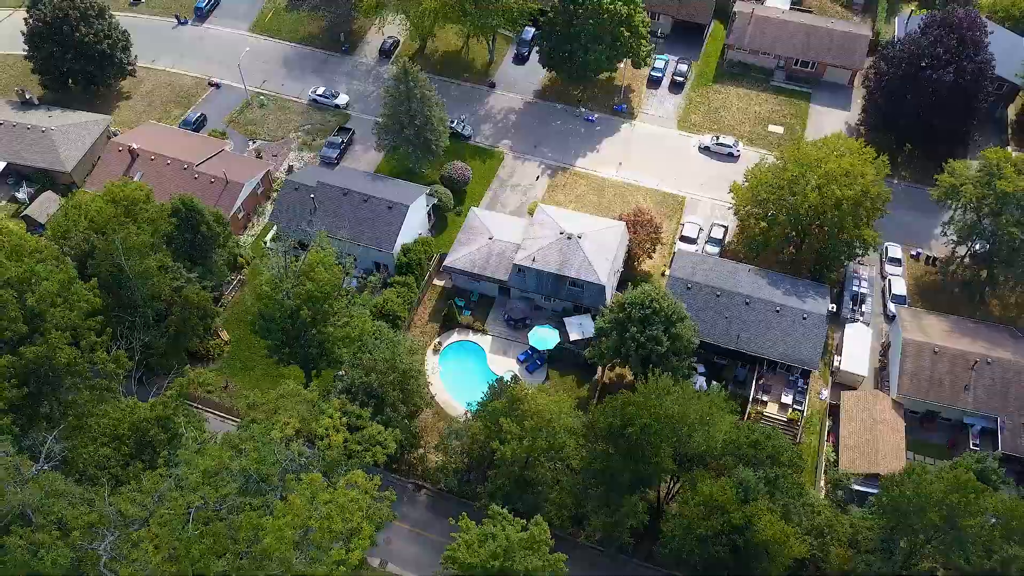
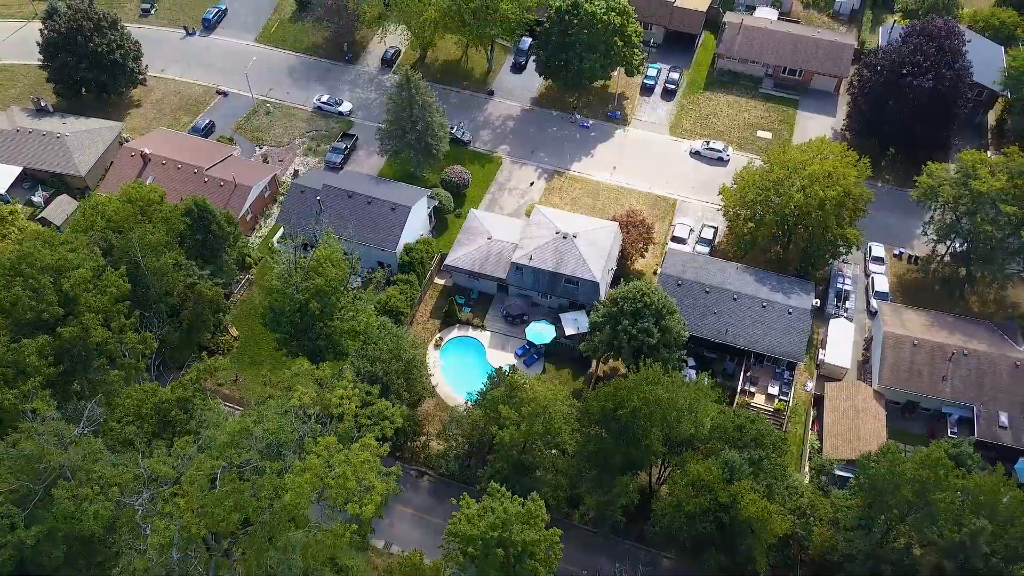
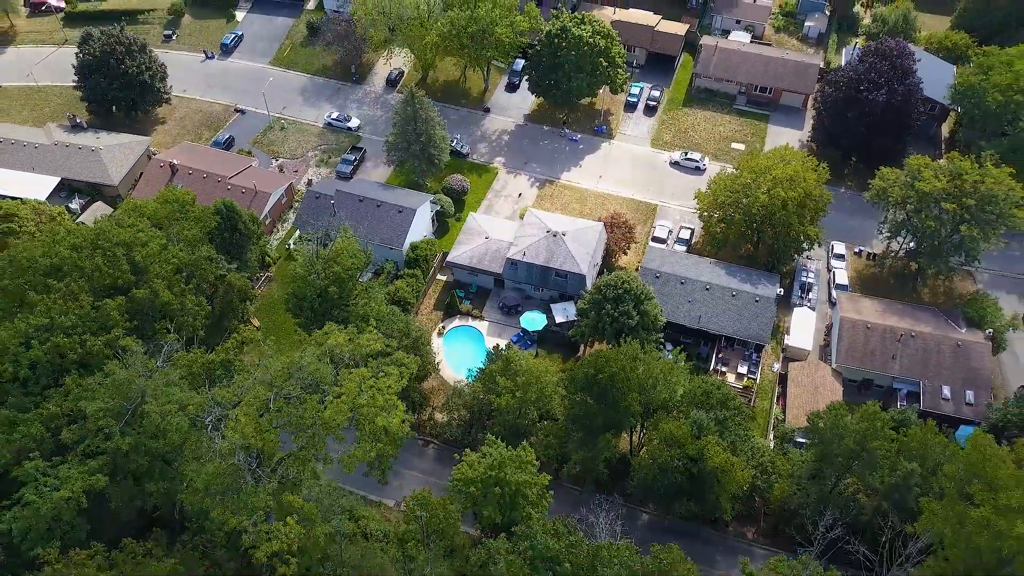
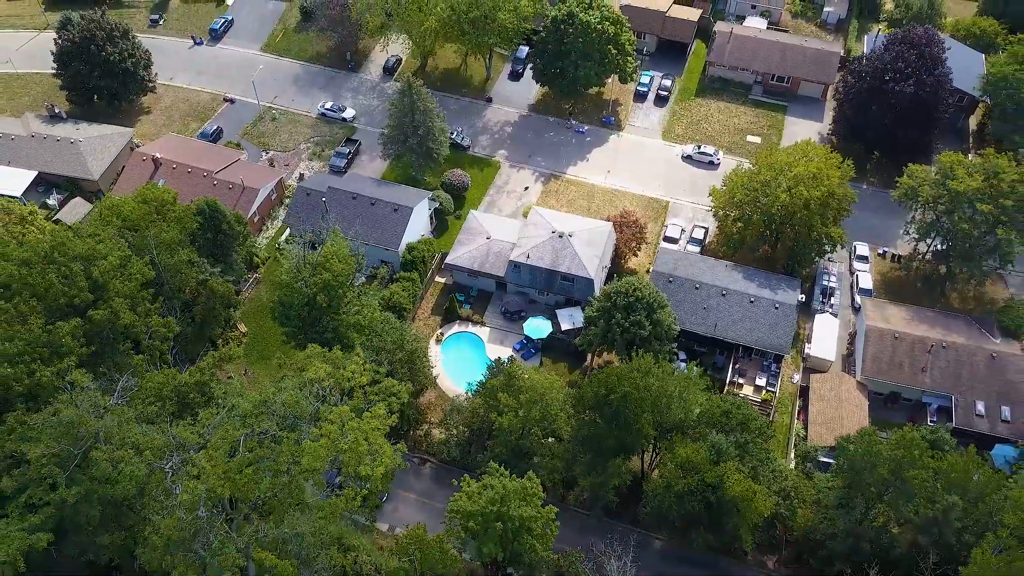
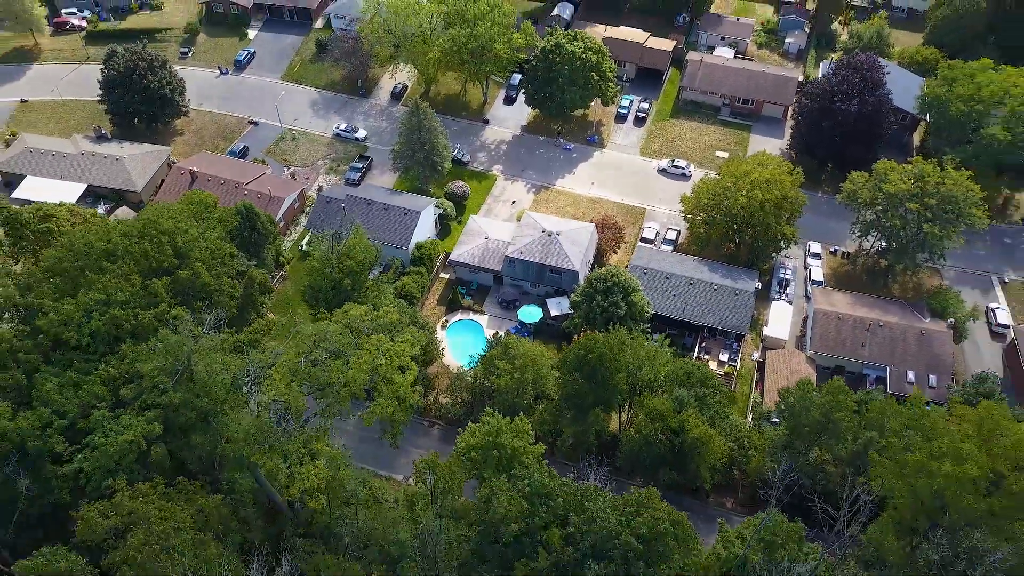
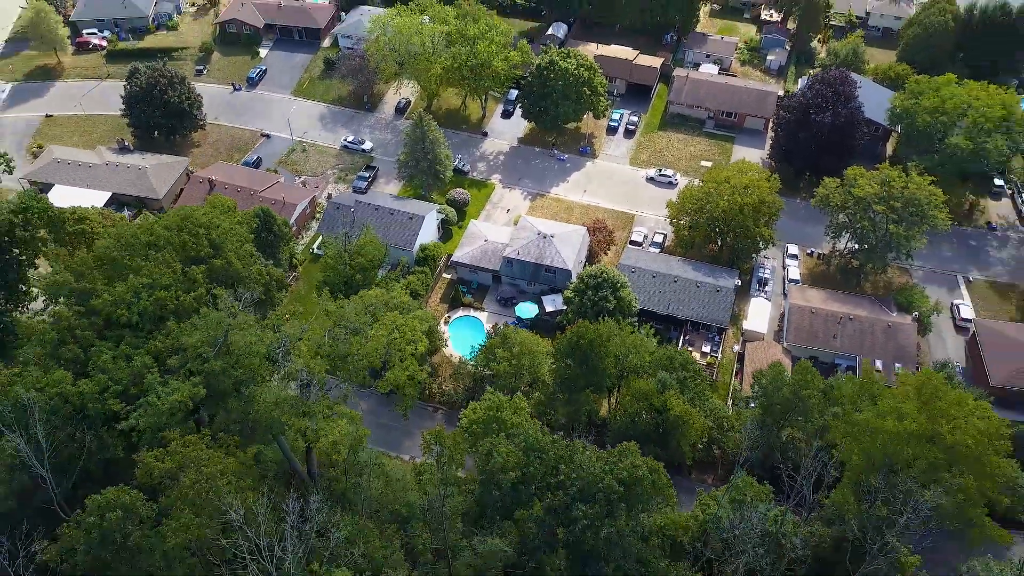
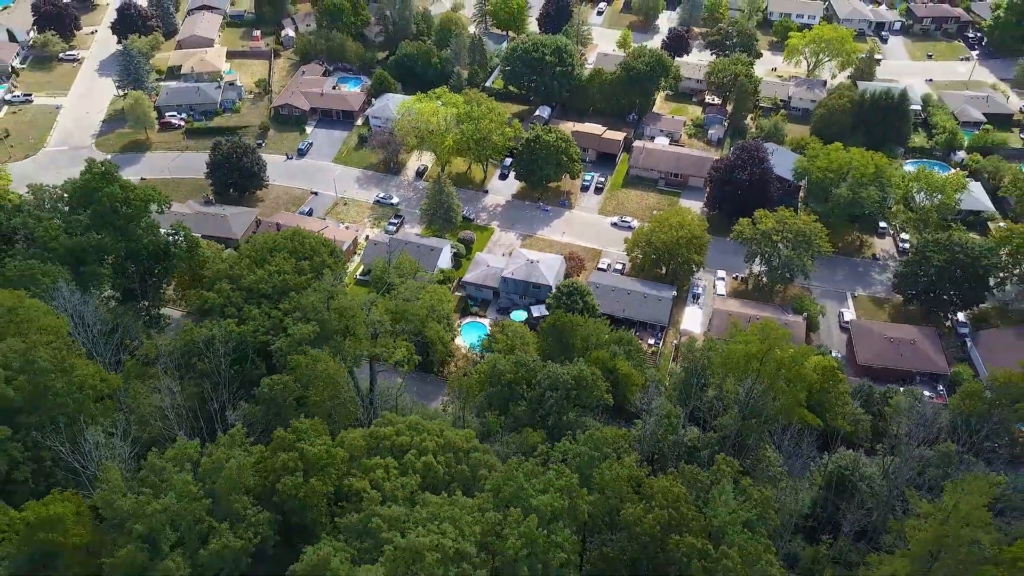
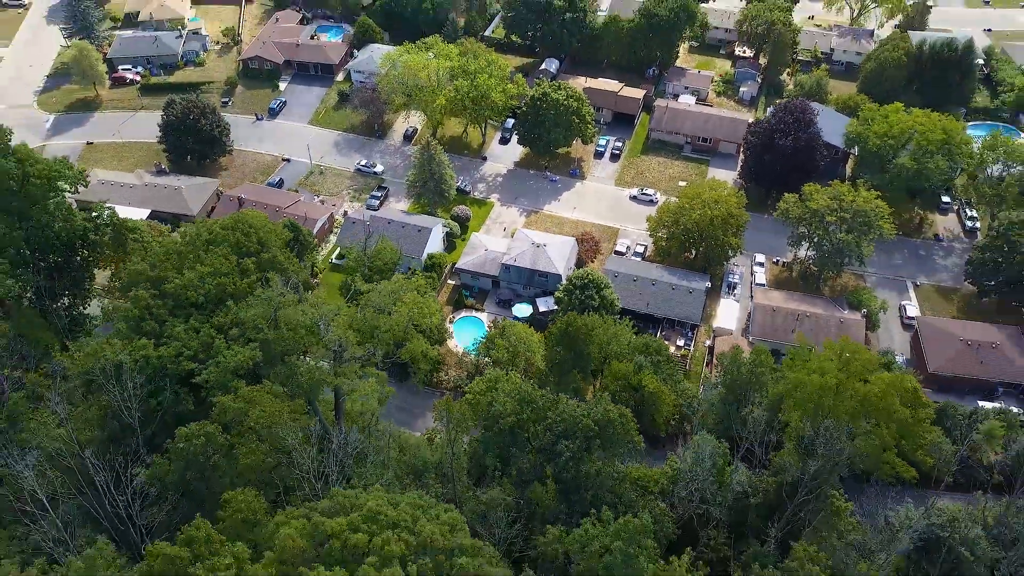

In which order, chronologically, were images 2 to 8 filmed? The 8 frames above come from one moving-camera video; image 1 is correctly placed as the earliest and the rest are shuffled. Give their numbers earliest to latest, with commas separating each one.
2, 4, 3, 5, 6, 8, 7
